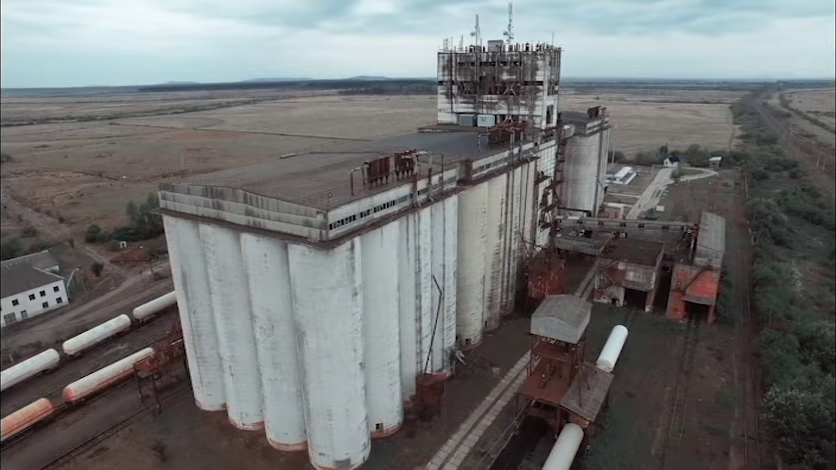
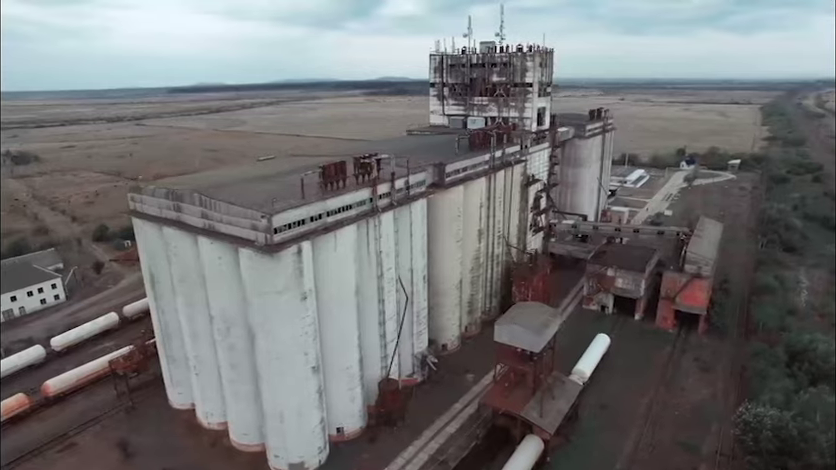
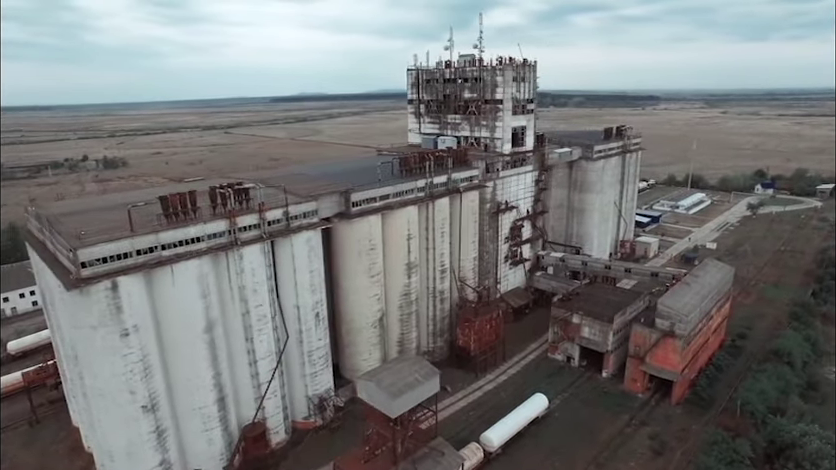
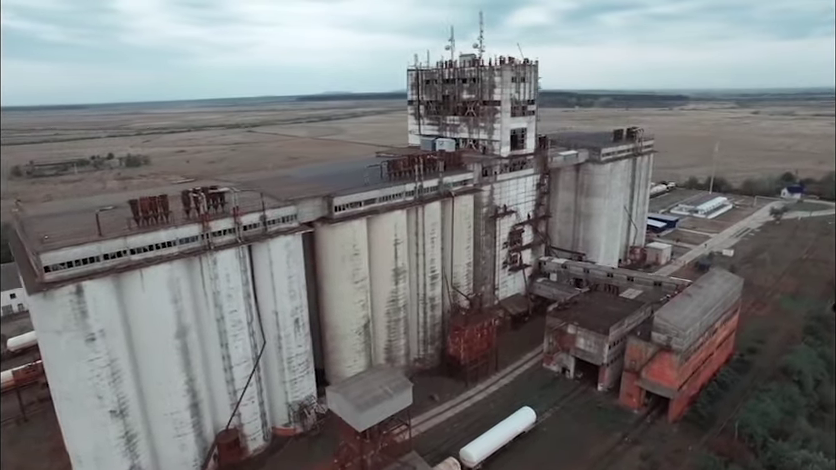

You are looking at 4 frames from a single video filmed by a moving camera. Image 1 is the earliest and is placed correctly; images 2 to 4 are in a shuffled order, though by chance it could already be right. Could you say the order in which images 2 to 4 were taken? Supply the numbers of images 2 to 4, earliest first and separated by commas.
2, 3, 4
